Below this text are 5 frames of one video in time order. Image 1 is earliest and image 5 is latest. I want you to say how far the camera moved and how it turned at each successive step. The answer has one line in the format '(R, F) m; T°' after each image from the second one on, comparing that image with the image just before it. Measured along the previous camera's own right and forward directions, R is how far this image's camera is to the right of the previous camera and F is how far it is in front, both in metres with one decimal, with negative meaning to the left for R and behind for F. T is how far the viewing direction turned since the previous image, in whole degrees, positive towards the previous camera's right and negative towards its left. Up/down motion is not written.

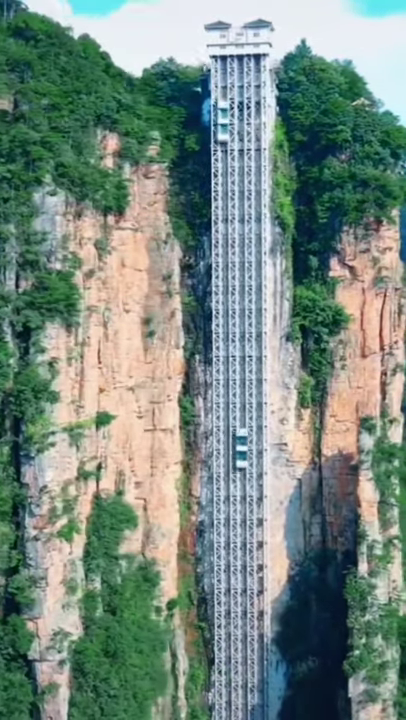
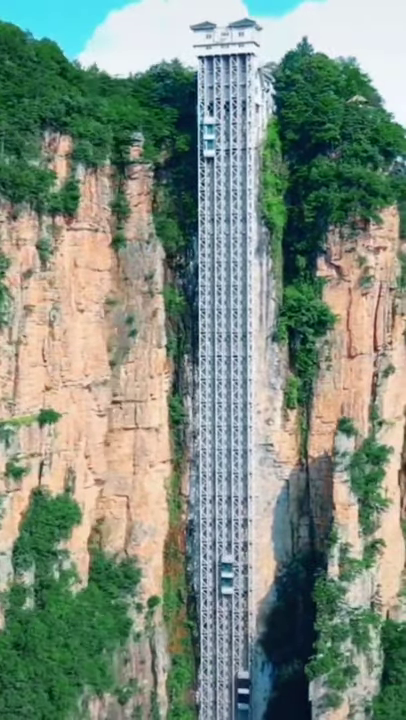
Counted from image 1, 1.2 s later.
(+4.3, +0.2) m; -8°
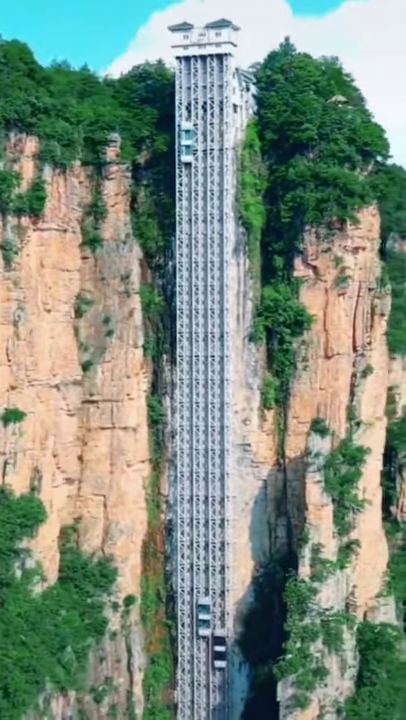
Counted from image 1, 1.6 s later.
(+1.5, 0.0) m; -2°
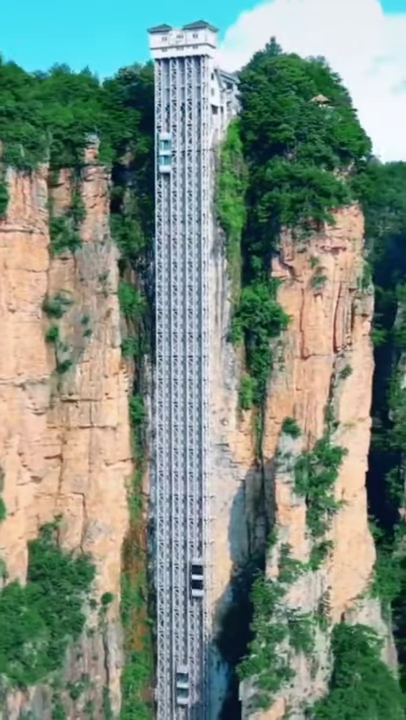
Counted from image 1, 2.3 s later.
(+2.5, -0.1) m; -4°
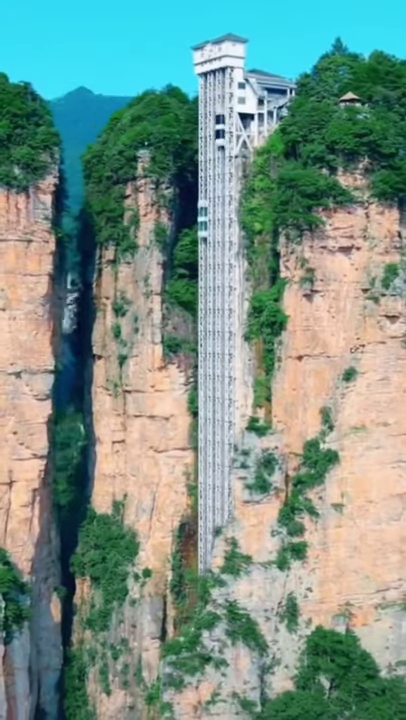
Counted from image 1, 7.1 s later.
(+15.4, +2.6) m; -31°
